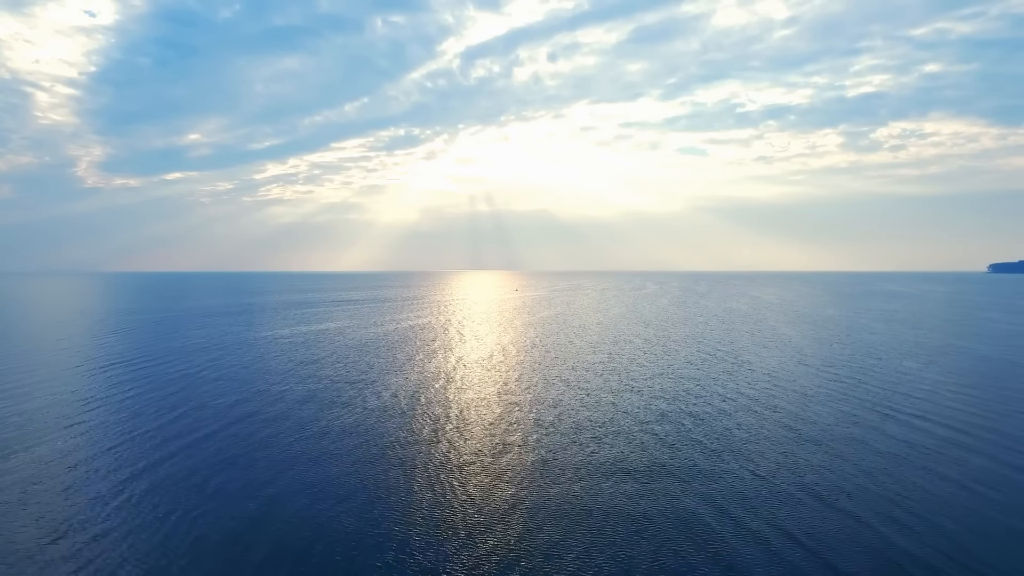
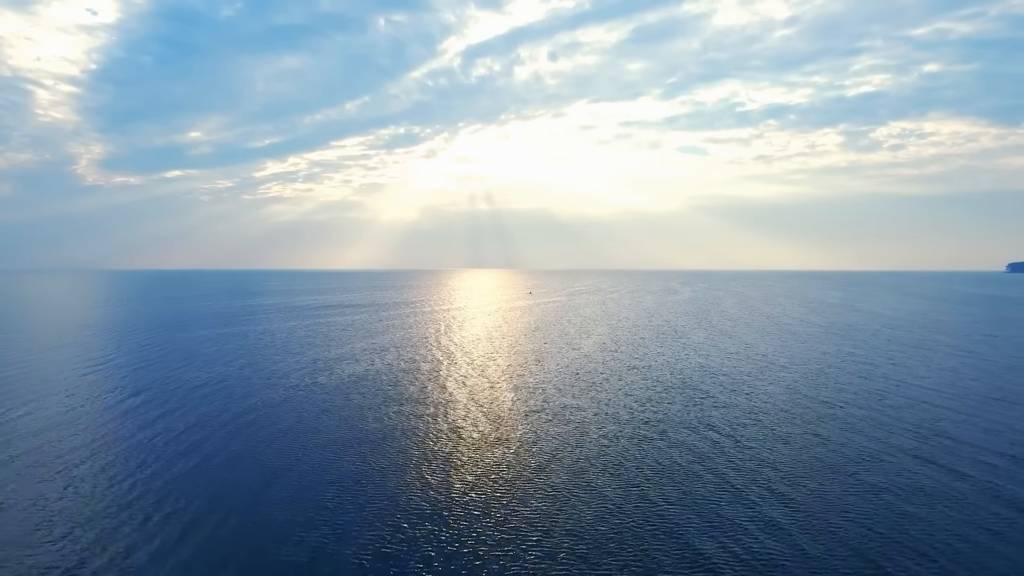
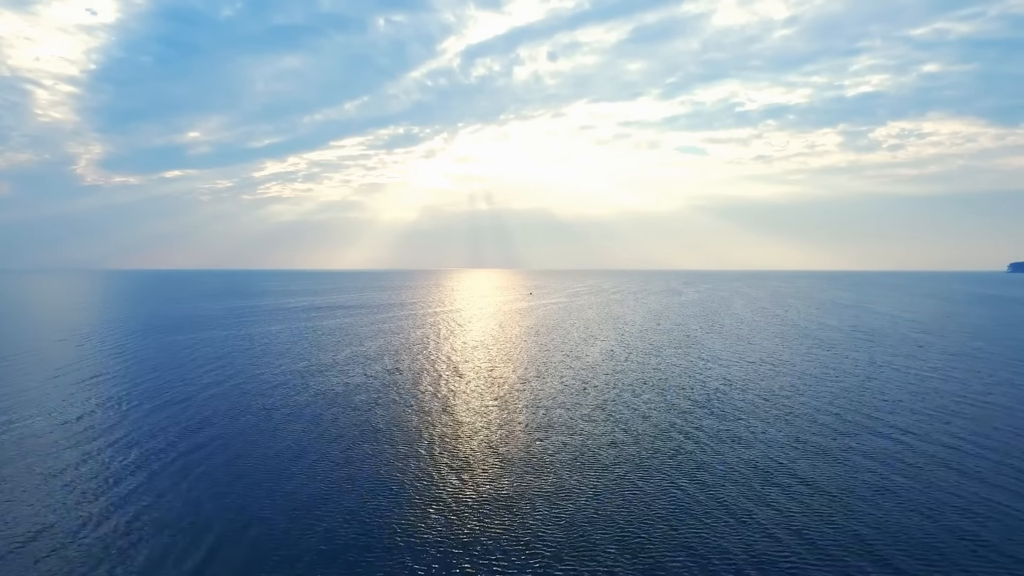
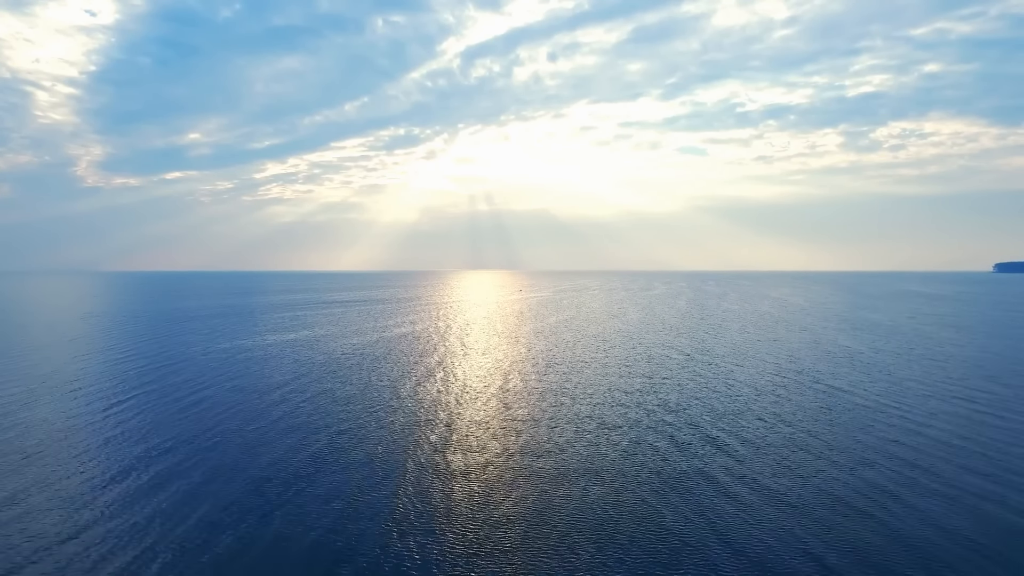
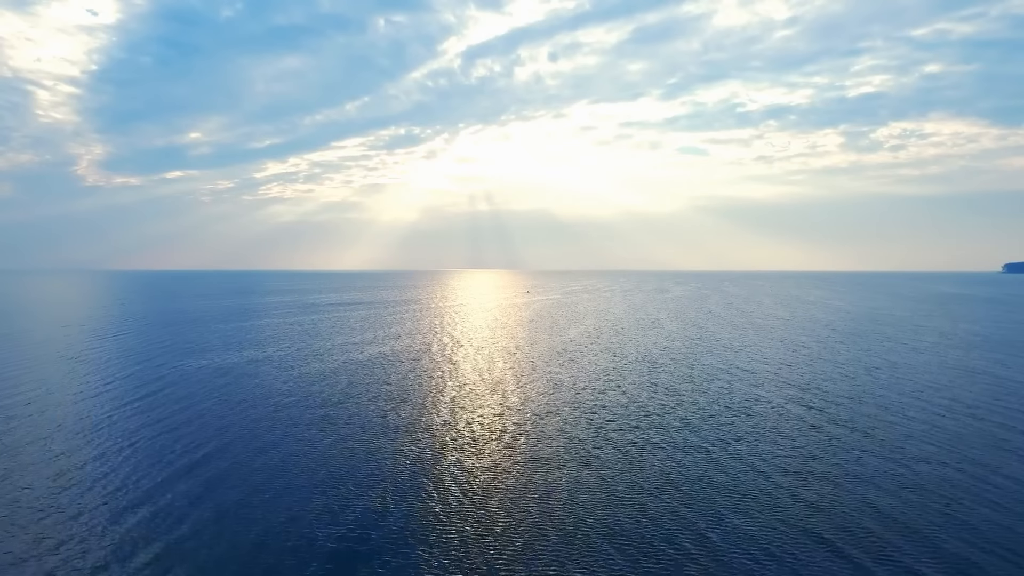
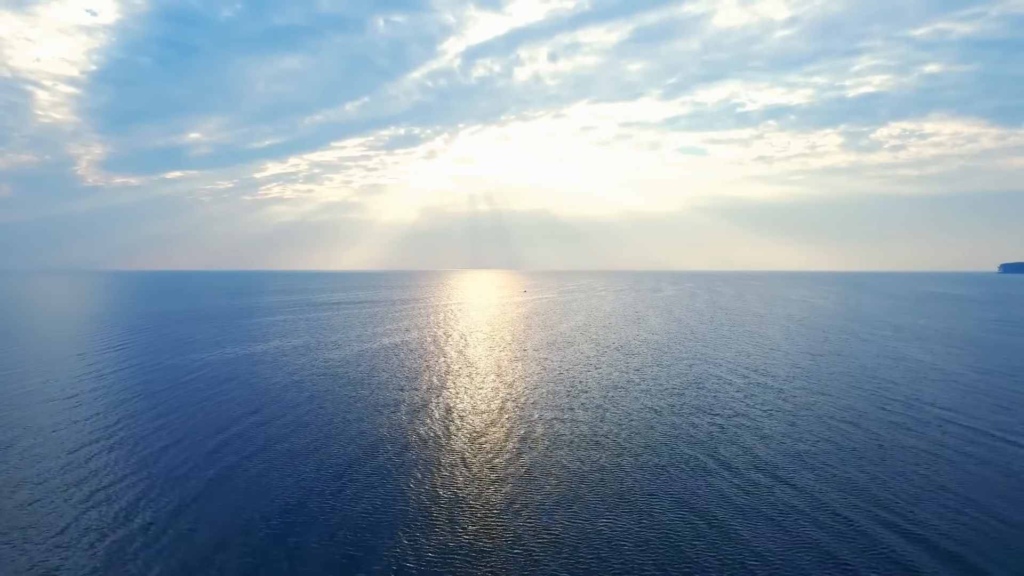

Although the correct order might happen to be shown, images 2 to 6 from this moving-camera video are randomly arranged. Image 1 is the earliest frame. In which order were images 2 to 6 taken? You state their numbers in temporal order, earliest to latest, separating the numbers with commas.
4, 6, 5, 2, 3
